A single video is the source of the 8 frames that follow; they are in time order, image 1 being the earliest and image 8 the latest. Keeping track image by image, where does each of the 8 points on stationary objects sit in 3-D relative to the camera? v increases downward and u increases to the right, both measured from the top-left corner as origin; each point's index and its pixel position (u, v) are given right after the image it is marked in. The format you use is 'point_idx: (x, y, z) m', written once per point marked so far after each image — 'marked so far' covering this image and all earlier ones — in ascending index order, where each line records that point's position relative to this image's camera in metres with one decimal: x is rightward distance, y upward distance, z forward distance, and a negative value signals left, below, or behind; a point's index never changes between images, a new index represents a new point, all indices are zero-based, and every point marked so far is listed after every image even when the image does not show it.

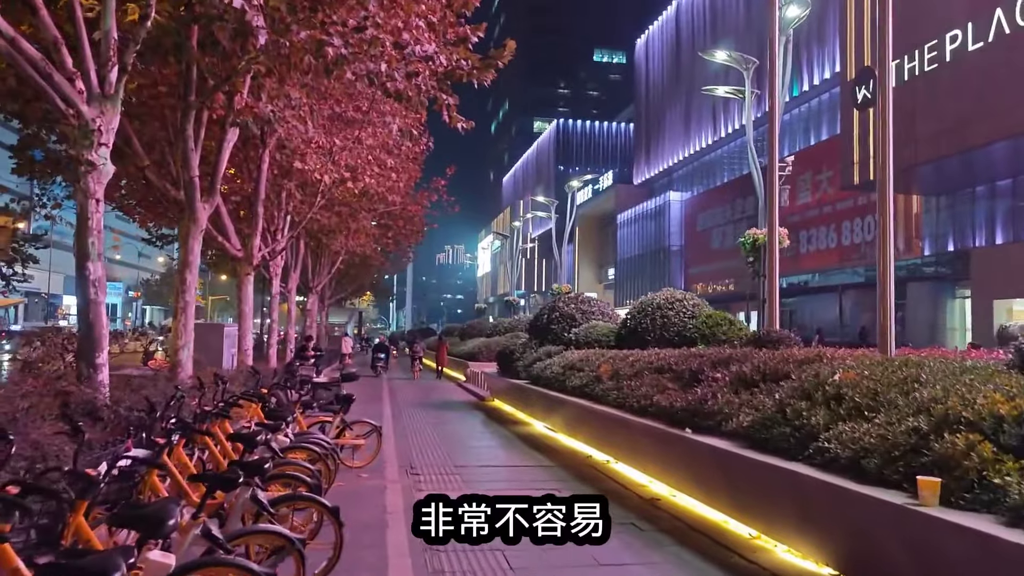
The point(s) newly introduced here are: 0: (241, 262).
0: (-6.0, +0.6, +18.1) m
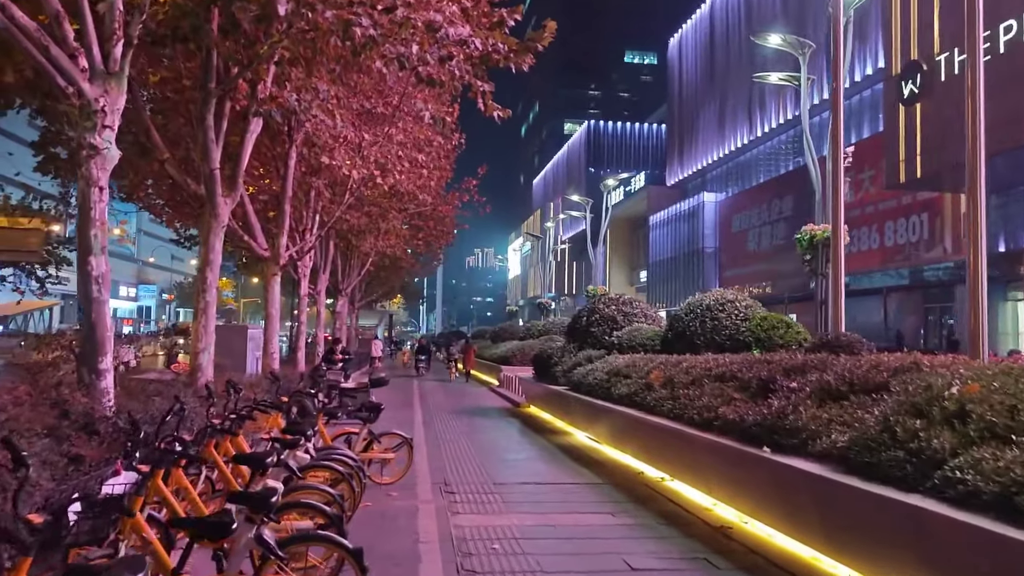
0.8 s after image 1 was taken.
0: (-5.2, +0.5, +17.5) m
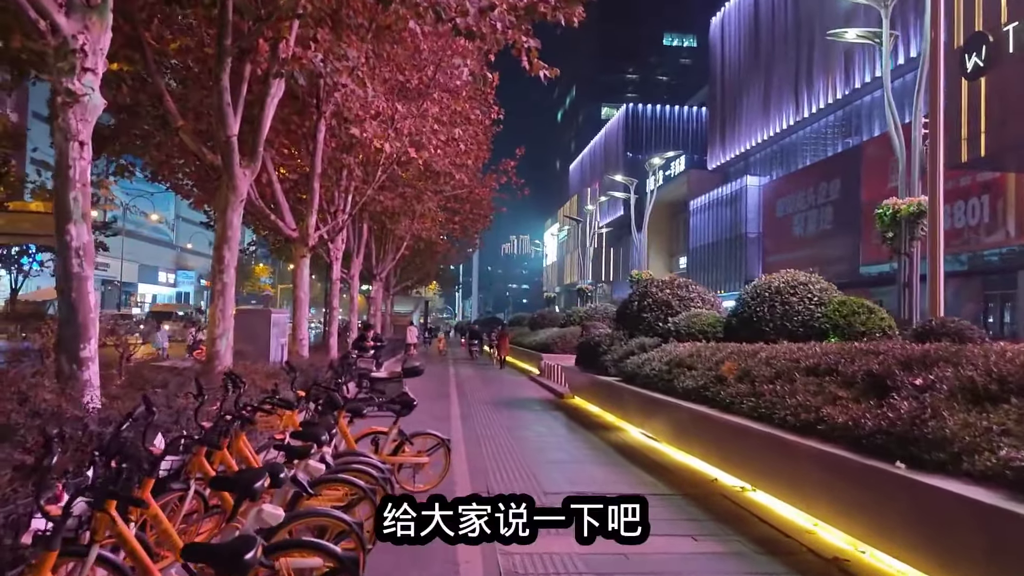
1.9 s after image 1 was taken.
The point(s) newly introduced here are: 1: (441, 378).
0: (-4.4, +0.9, +16.6) m
1: (-1.7, -2.1, +19.3) m
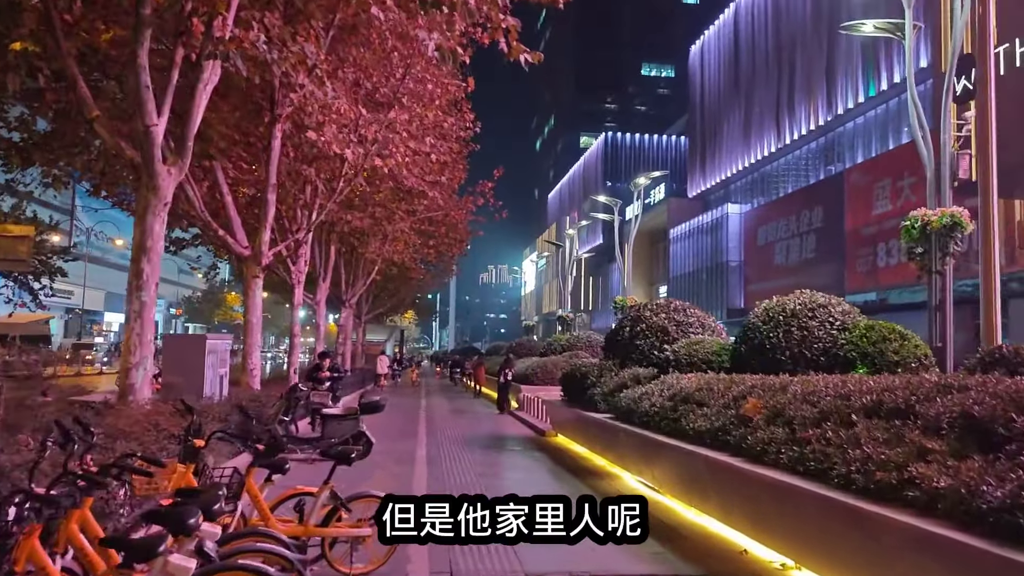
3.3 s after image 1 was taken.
0: (-4.8, +0.5, +15.0) m
1: (-2.2, -2.7, +17.6) m
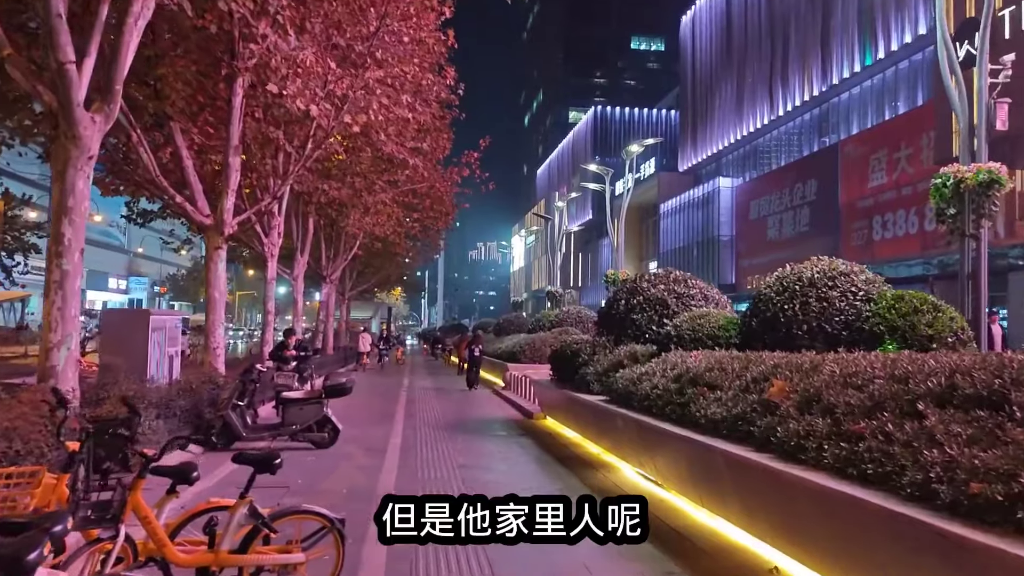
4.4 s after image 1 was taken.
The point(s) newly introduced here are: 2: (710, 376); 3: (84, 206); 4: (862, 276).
0: (-5.1, +0.9, +13.8) m
1: (-2.5, -2.1, +16.6) m
2: (+1.6, -0.7, +6.6) m
3: (-3.8, +0.7, +7.3) m
4: (+3.6, +0.1, +8.3) m
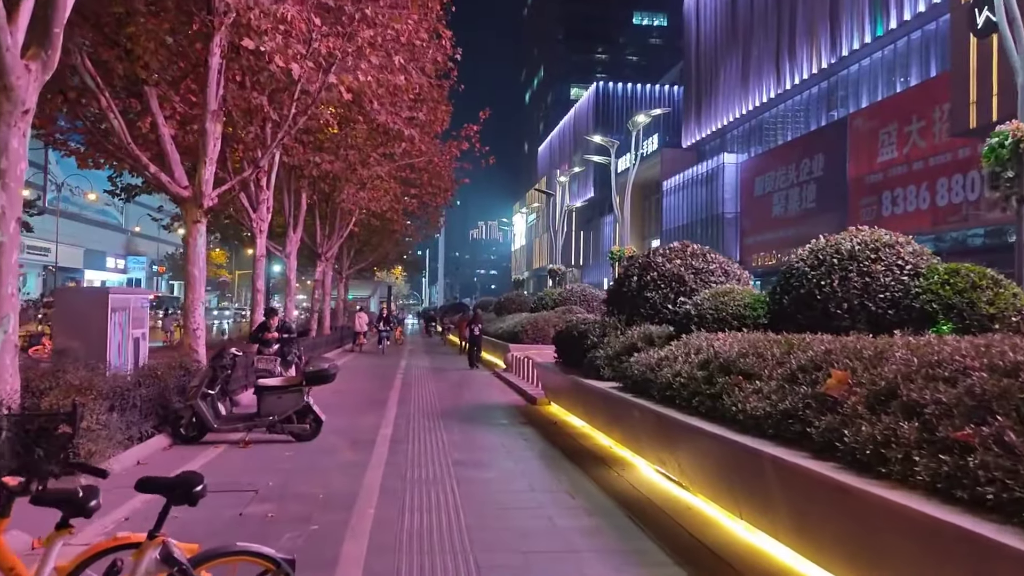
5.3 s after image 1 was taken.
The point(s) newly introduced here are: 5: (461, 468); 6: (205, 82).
0: (-5.0, +1.3, +12.8) m
1: (-2.4, -1.7, +15.7) m
2: (+1.6, -0.5, +5.7) m
3: (-3.8, +0.9, +6.3) m
4: (+3.6, +0.4, +7.4) m
5: (-0.4, -1.6, +7.3) m
6: (-4.6, +3.1, +12.3) m
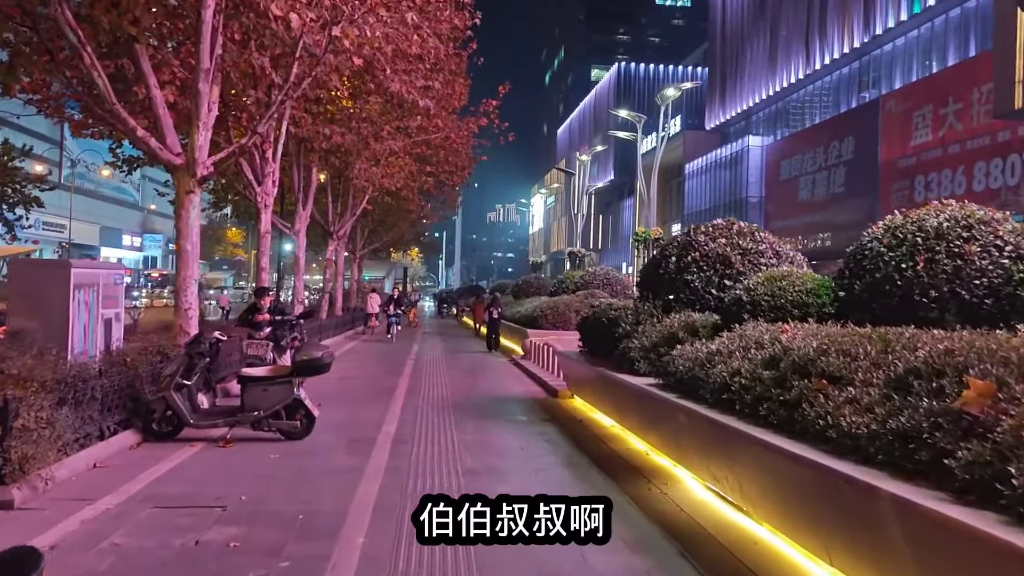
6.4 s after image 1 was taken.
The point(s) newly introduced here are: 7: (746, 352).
0: (-4.7, +1.6, +11.8) m
1: (-2.1, -1.3, +14.6) m
2: (+1.8, -0.4, +4.5) m
3: (-3.6, +1.1, +5.3) m
4: (+3.8, +0.5, +6.2) m
5: (-0.3, -1.4, +6.2) m
6: (-4.3, +3.4, +11.2) m
7: (+1.6, -0.4, +5.6) m
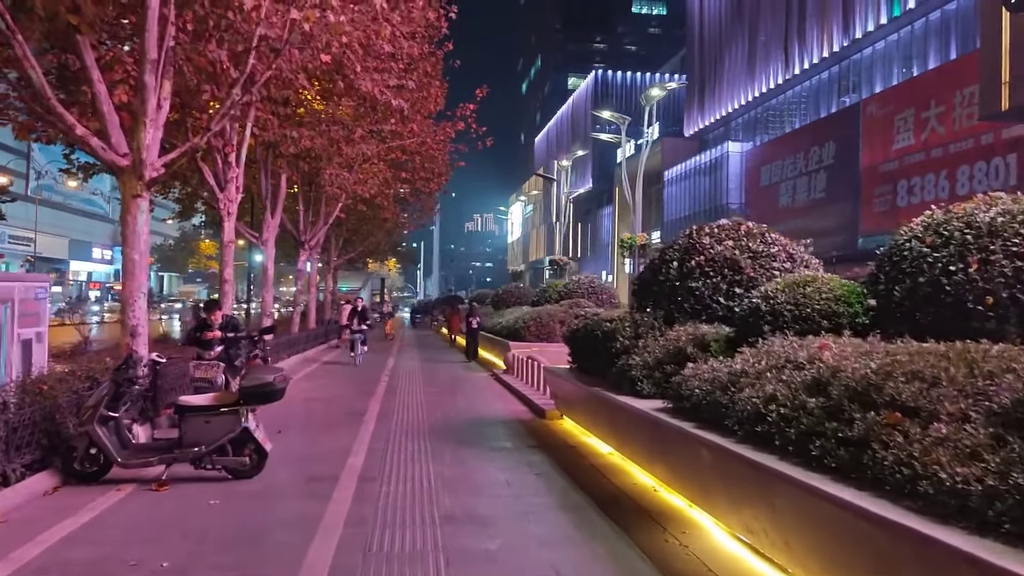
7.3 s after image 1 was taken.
0: (-5.0, +1.4, +10.7) m
1: (-2.4, -1.5, +13.6) m
2: (+1.7, -0.4, +3.6) m
3: (-3.7, +1.0, +4.2) m
4: (+3.7, +0.4, +5.3) m
5: (-0.3, -1.5, +5.2) m
6: (-4.5, +3.2, +10.2) m
7: (+1.5, -0.5, +4.7) m
